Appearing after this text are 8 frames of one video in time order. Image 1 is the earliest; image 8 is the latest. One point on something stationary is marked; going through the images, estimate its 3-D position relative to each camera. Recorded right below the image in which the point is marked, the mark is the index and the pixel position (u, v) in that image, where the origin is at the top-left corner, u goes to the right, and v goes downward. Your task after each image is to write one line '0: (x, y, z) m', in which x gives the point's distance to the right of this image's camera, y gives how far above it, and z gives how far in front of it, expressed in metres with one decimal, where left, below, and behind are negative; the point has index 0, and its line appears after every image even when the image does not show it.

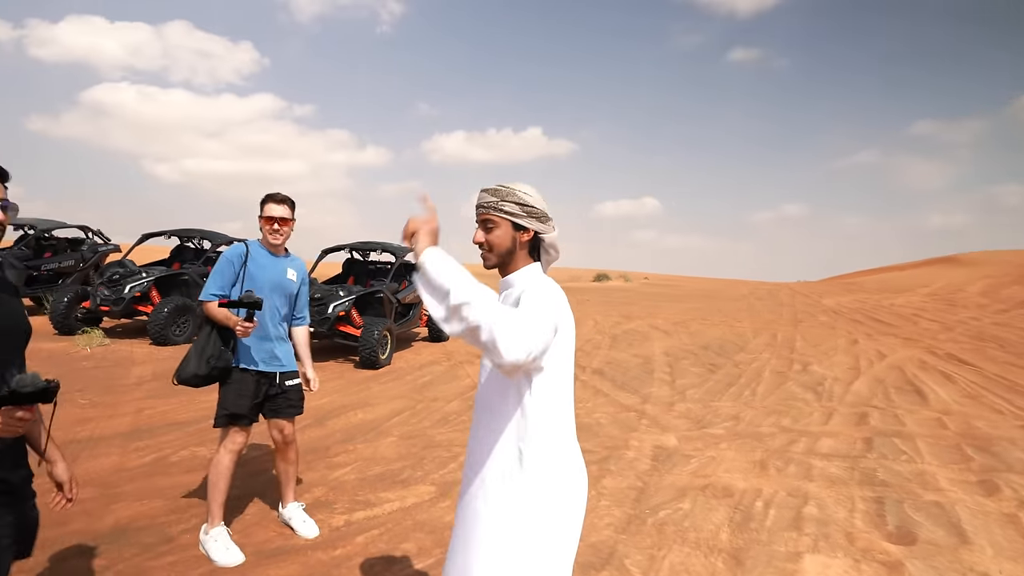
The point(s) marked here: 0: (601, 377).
0: (+1.4, -1.5, +9.2) m
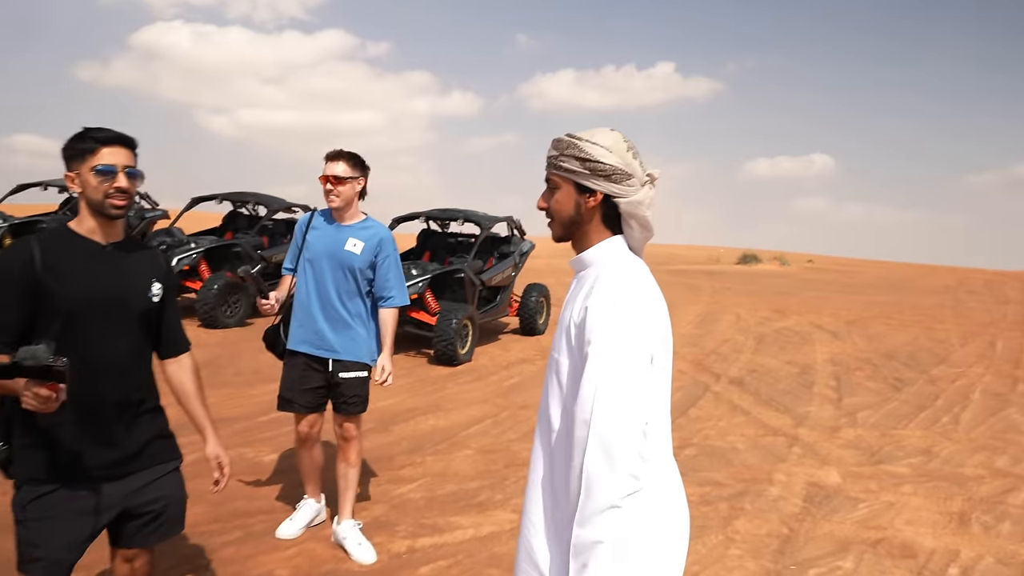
0: (+2.9, -1.2, +7.8) m
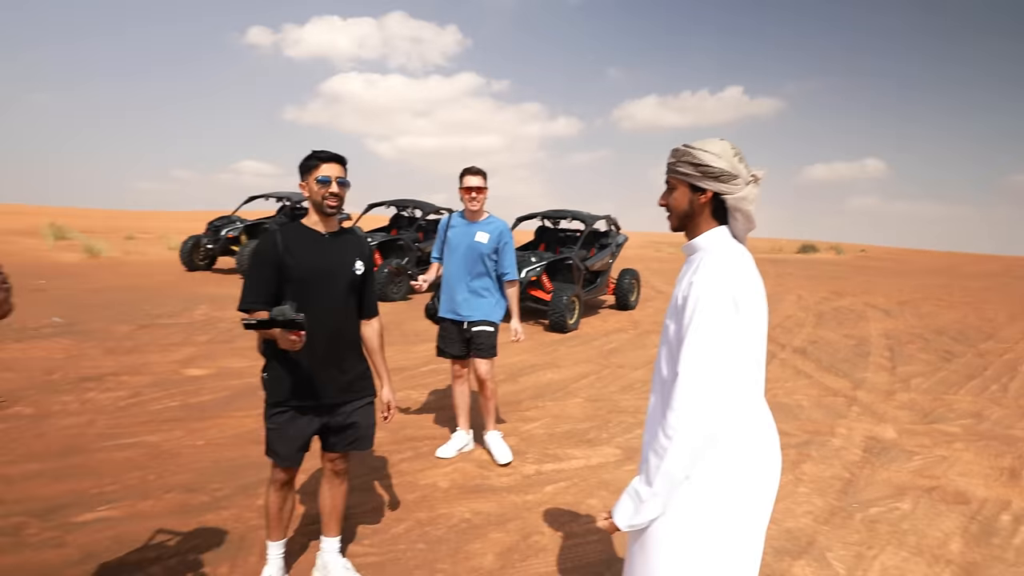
0: (+4.2, -1.0, +8.4) m
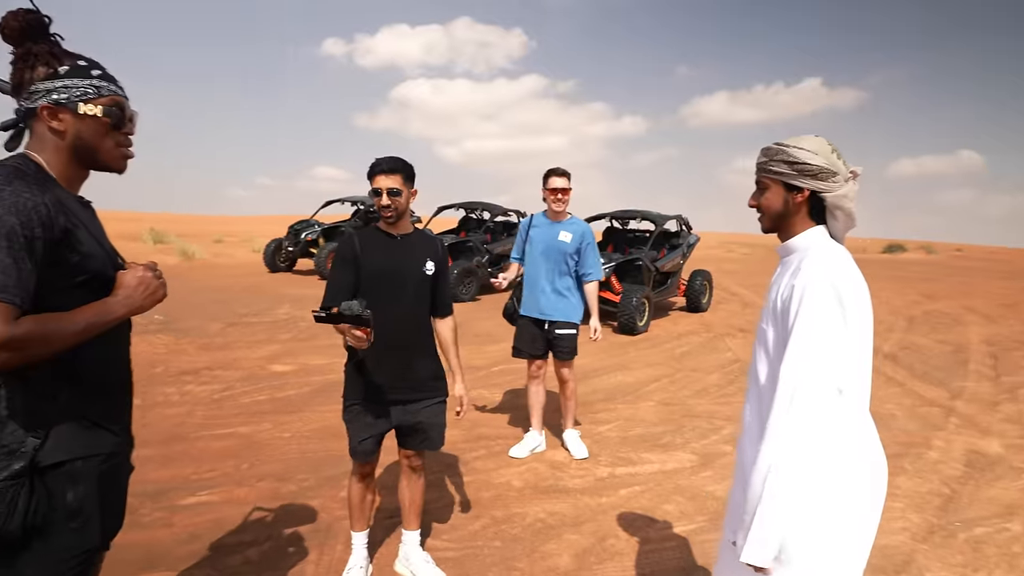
0: (+5.2, -1.1, +7.9) m
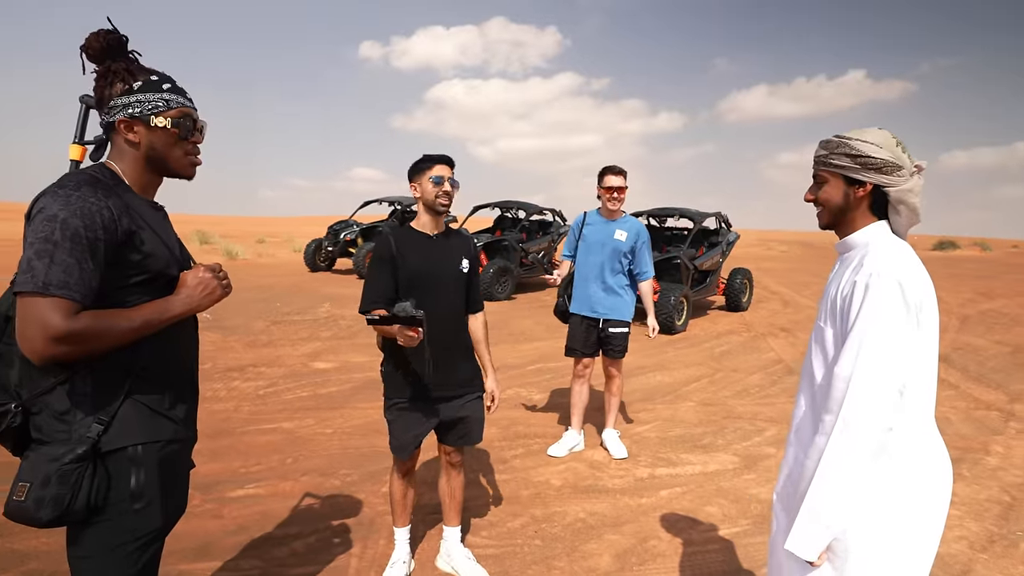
0: (+5.7, -1.0, +7.6) m
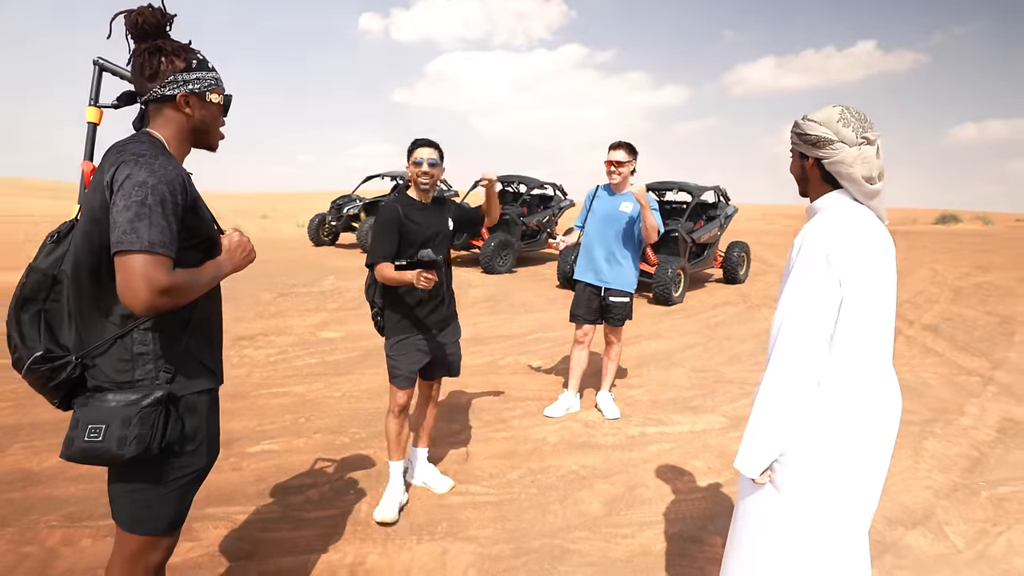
0: (+5.7, -0.7, +7.9) m
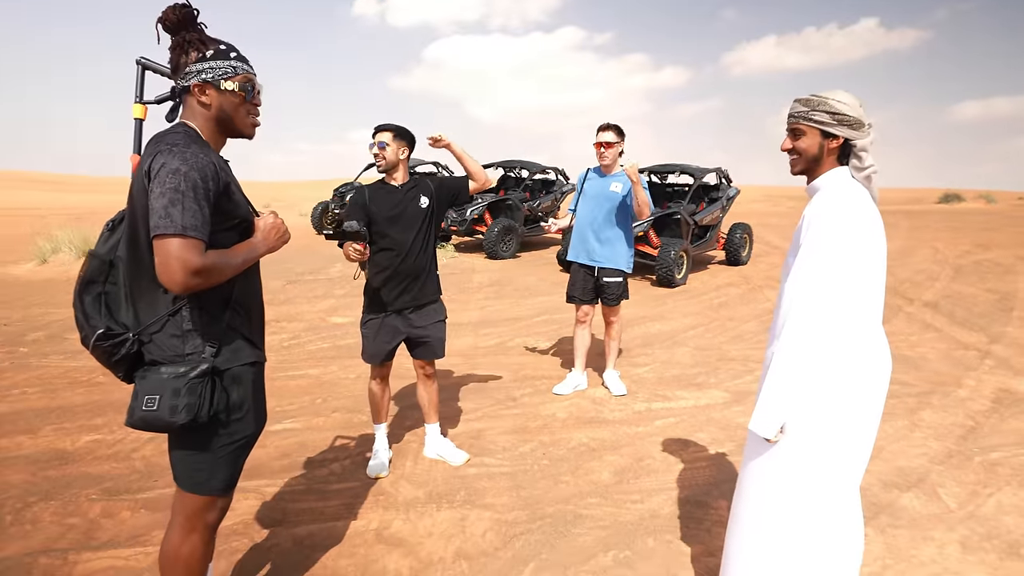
0: (+5.8, -0.3, +8.0) m
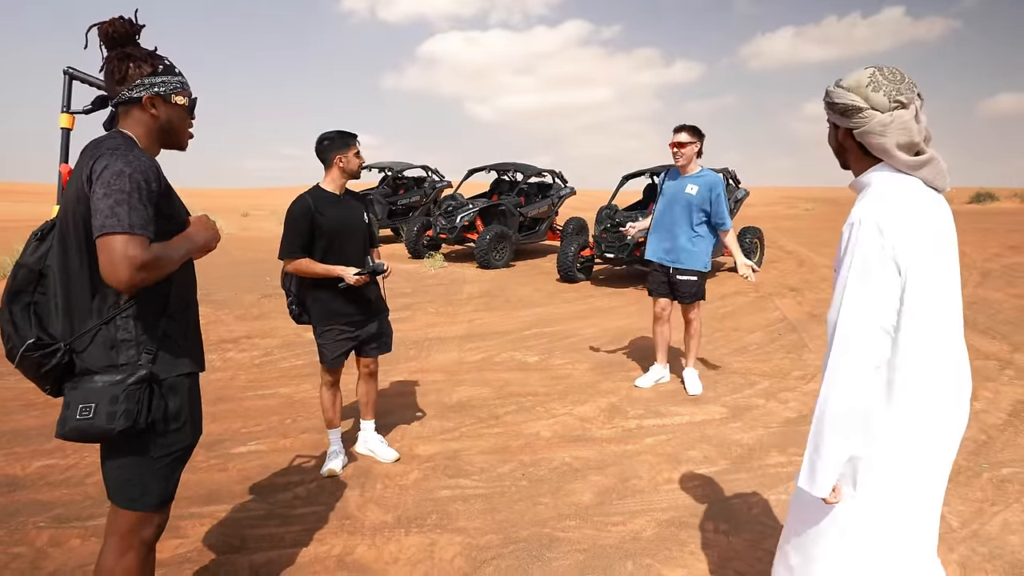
0: (+5.7, -0.5, +7.7) m
